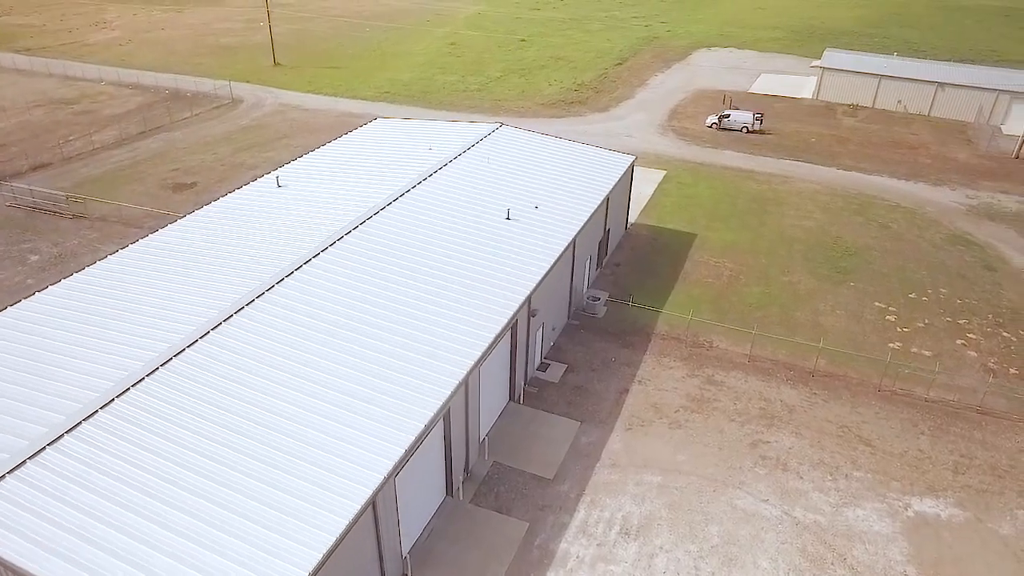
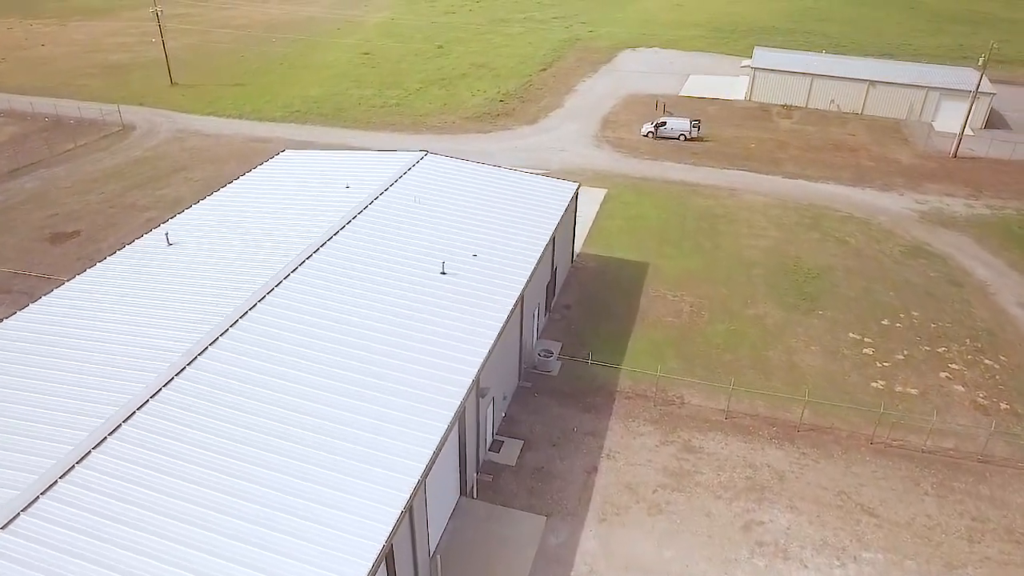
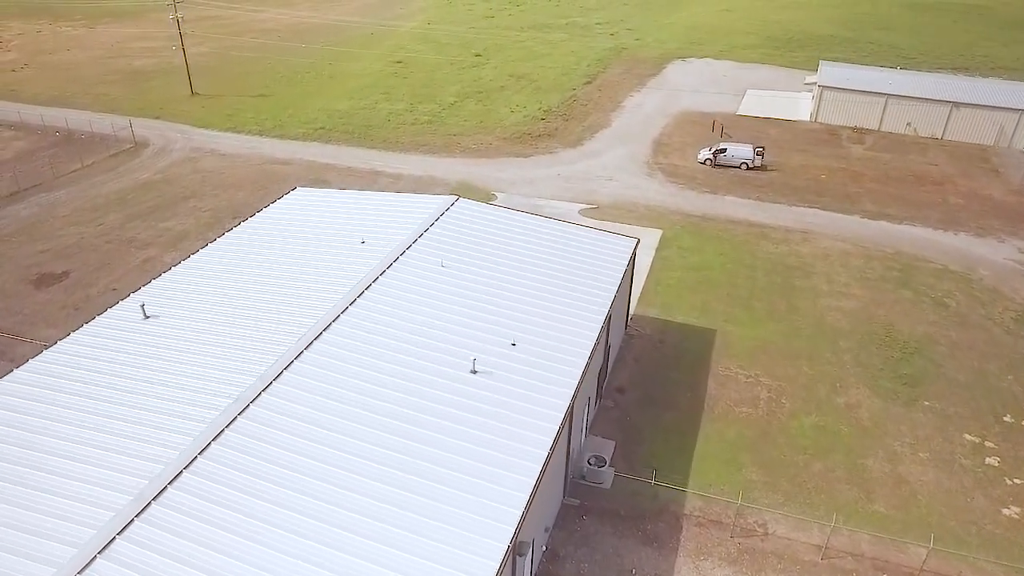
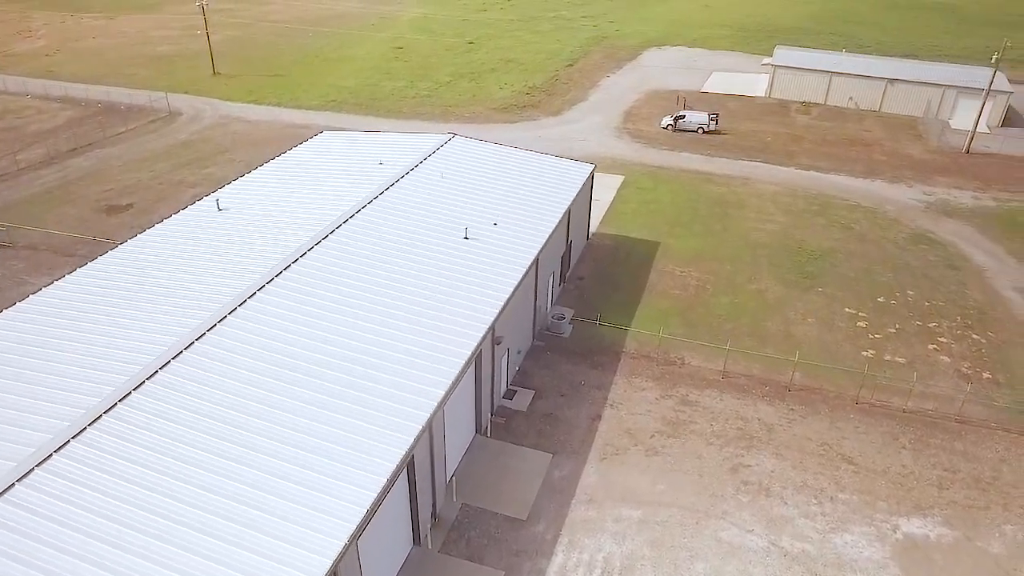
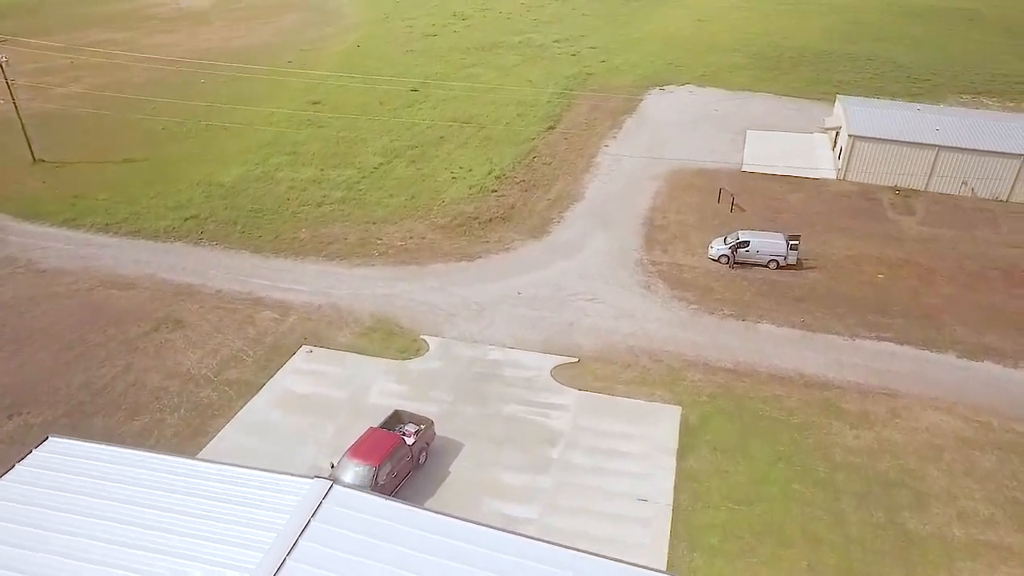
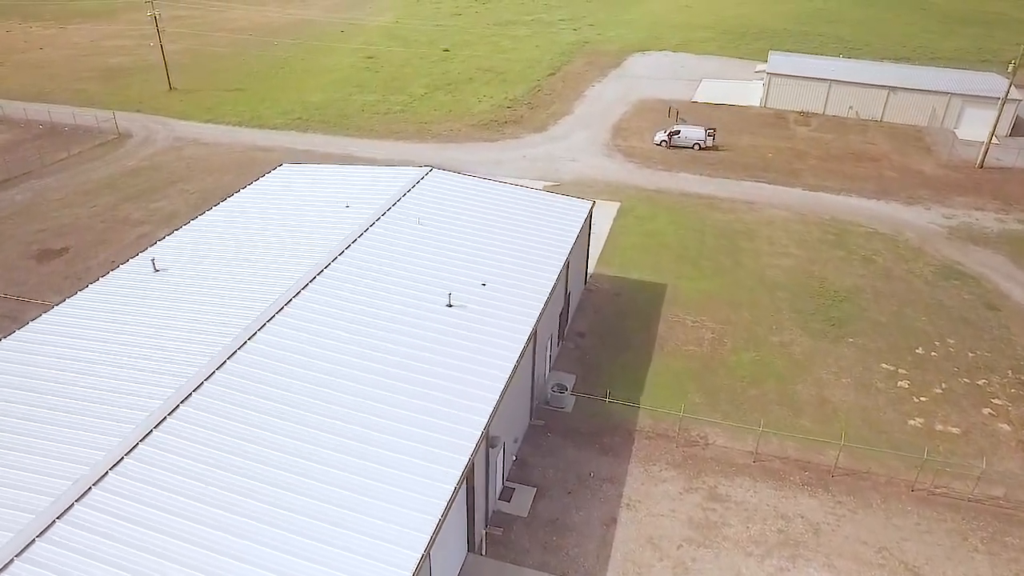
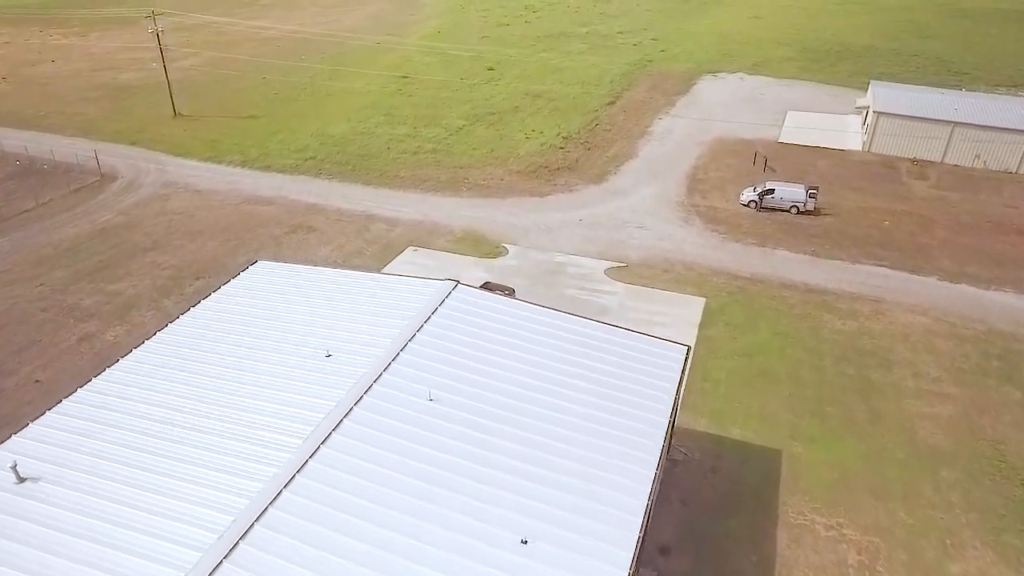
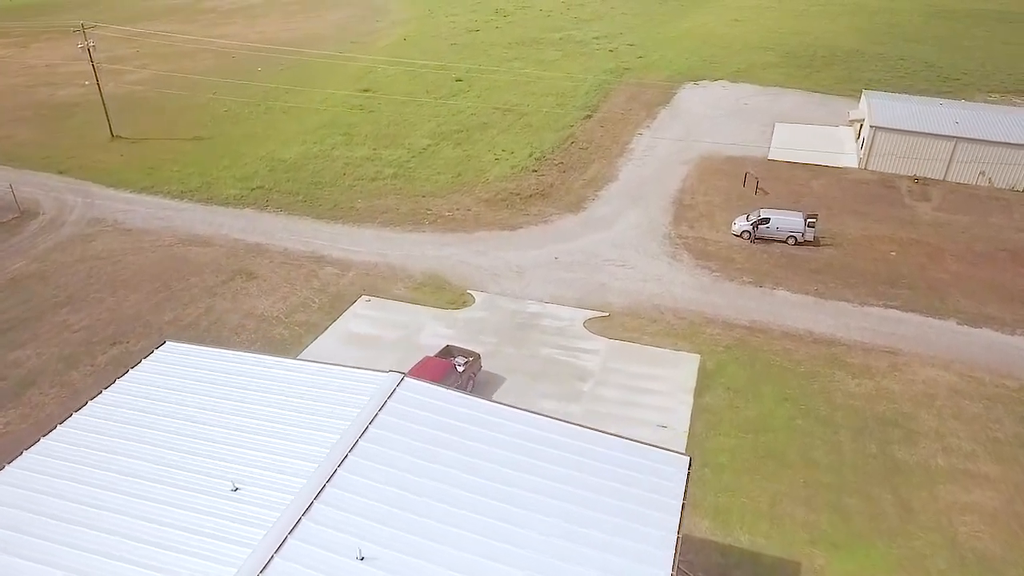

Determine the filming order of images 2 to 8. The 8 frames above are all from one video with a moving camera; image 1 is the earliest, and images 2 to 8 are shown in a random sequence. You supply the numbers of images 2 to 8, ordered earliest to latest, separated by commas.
4, 2, 6, 3, 7, 8, 5
